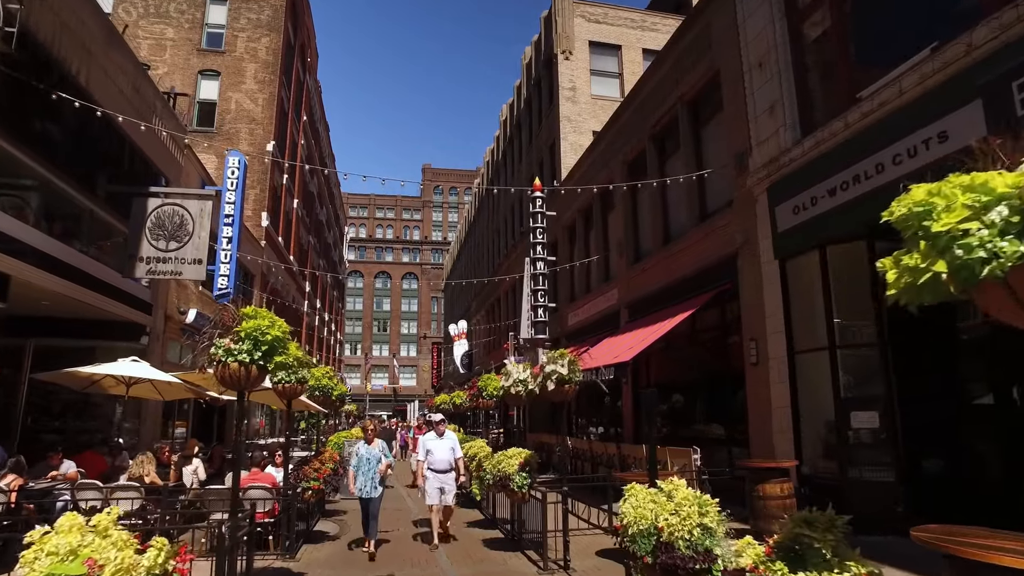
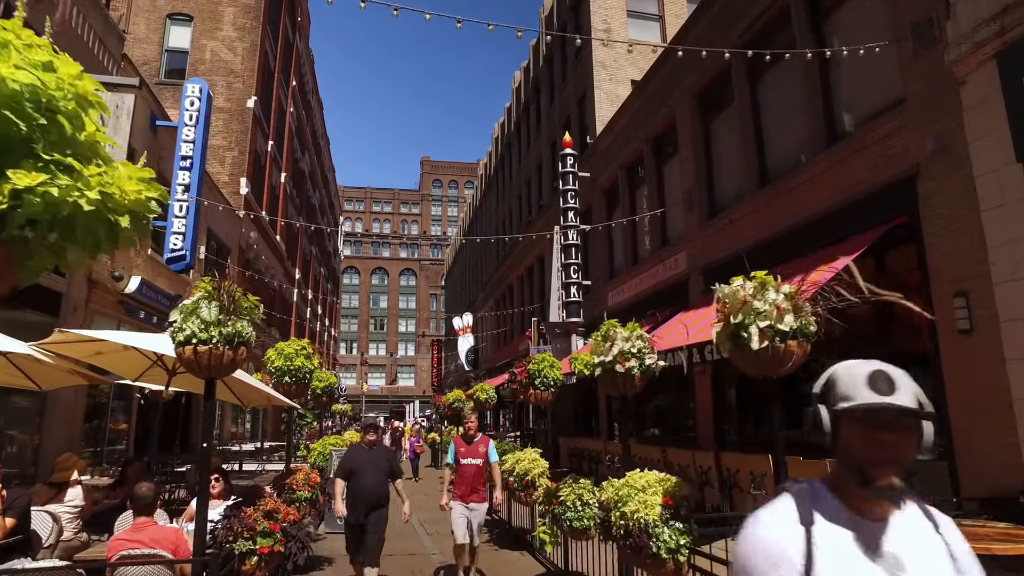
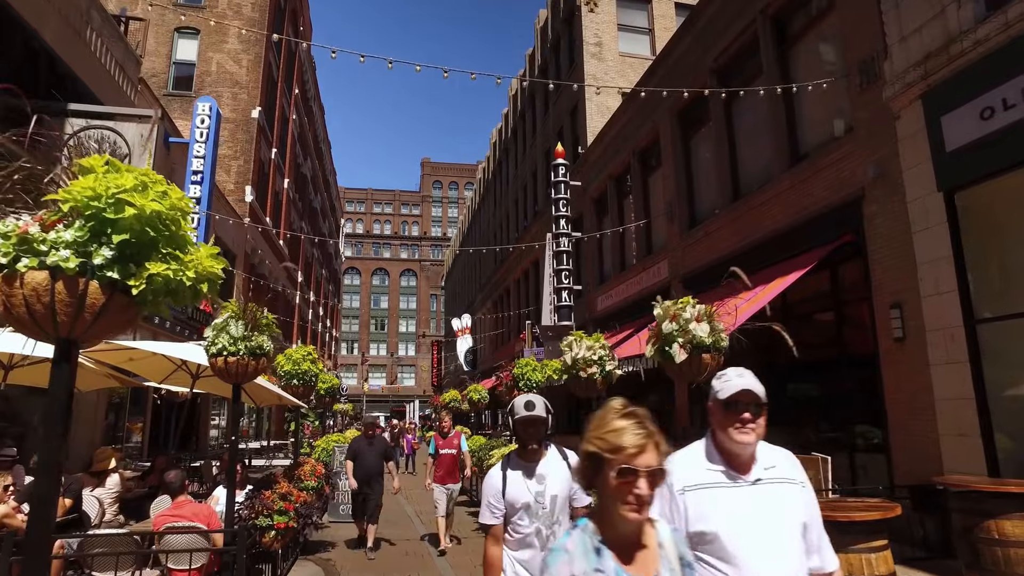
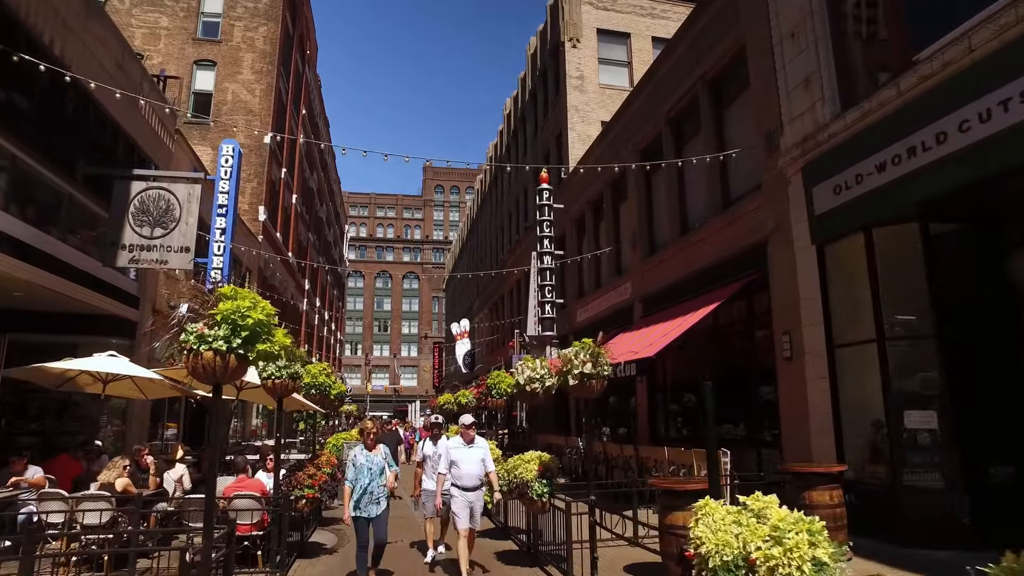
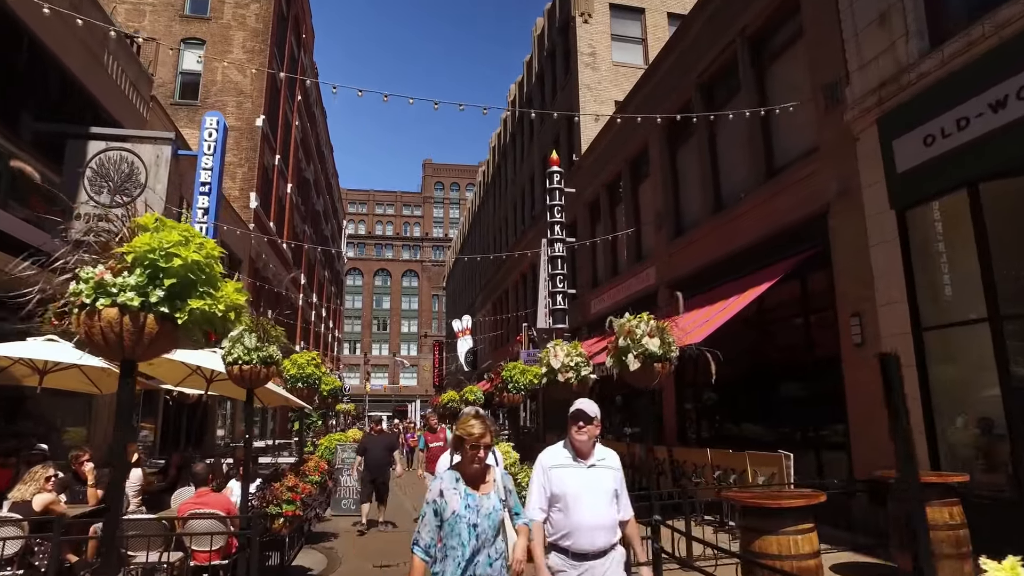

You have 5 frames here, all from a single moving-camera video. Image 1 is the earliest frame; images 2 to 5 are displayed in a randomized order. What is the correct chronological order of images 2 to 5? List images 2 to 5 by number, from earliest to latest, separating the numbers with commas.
4, 5, 3, 2
